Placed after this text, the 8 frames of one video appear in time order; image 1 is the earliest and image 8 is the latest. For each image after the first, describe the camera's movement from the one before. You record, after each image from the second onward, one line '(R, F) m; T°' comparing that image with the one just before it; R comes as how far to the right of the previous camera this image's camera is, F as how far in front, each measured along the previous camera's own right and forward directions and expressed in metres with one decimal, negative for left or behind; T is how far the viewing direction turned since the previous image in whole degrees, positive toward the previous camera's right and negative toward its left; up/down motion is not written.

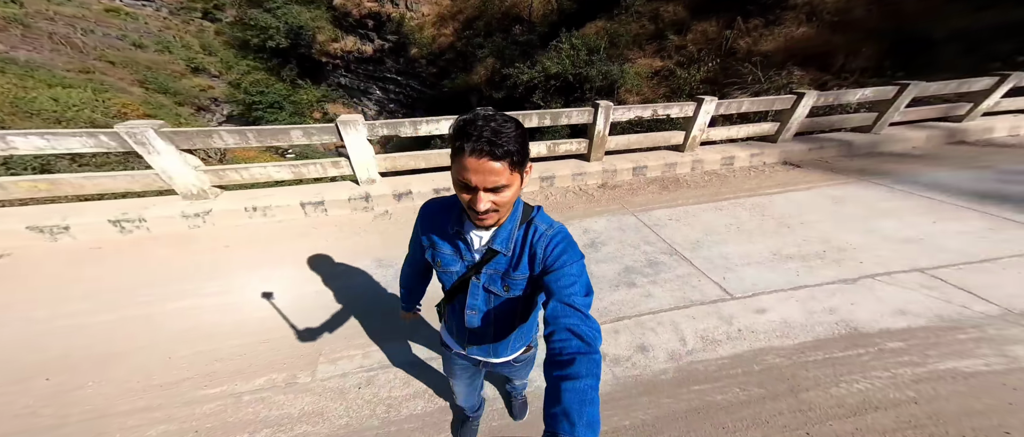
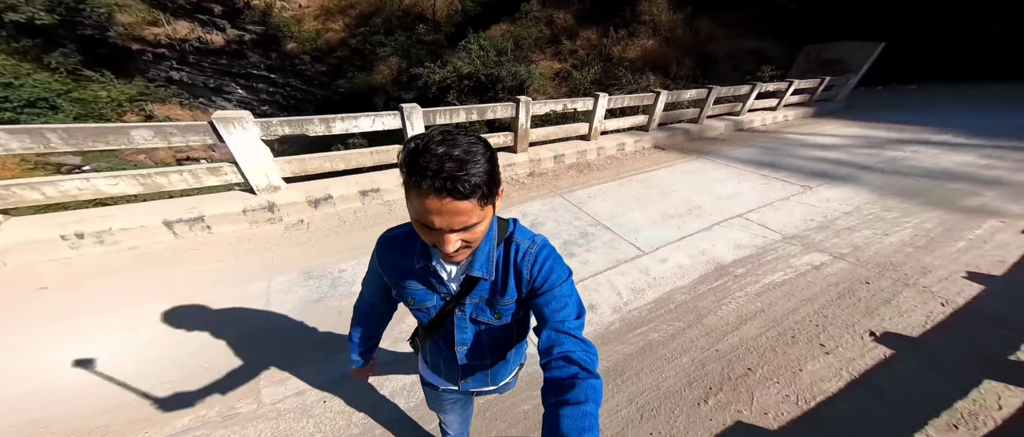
(-0.3, 0.0) m; +18°
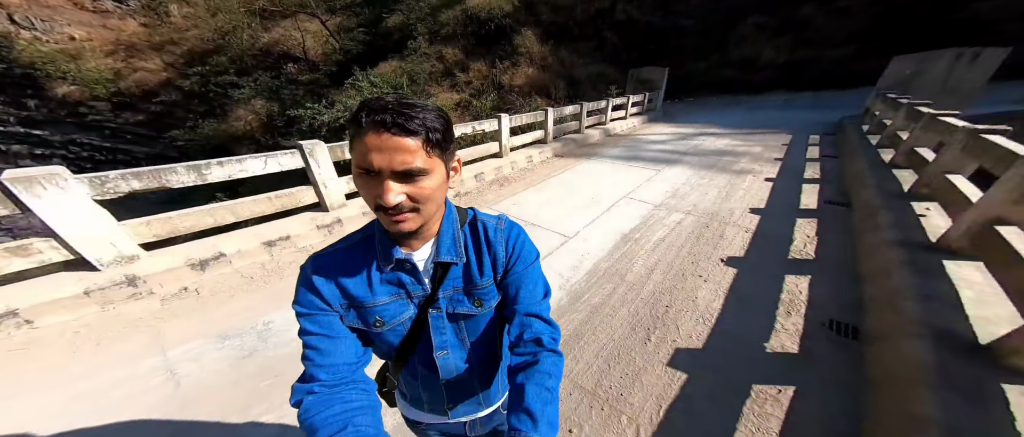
(-0.4, -0.1) m; +20°
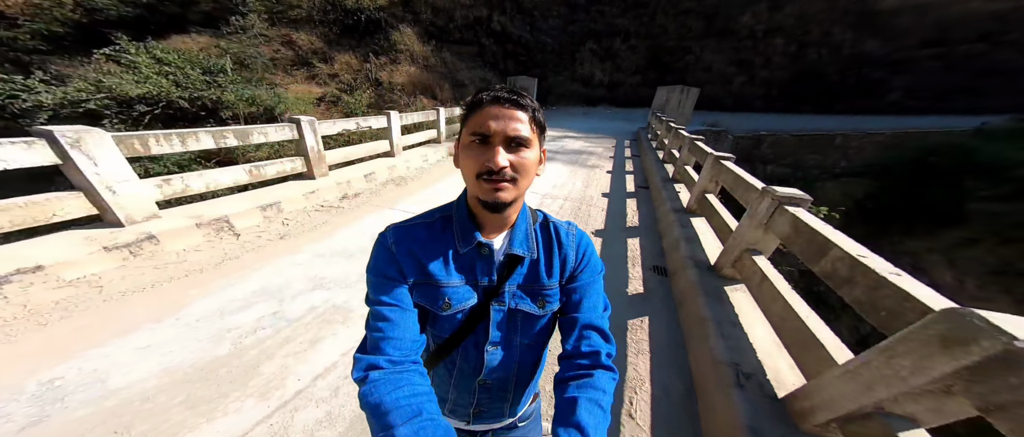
(-0.4, +0.1) m; +26°
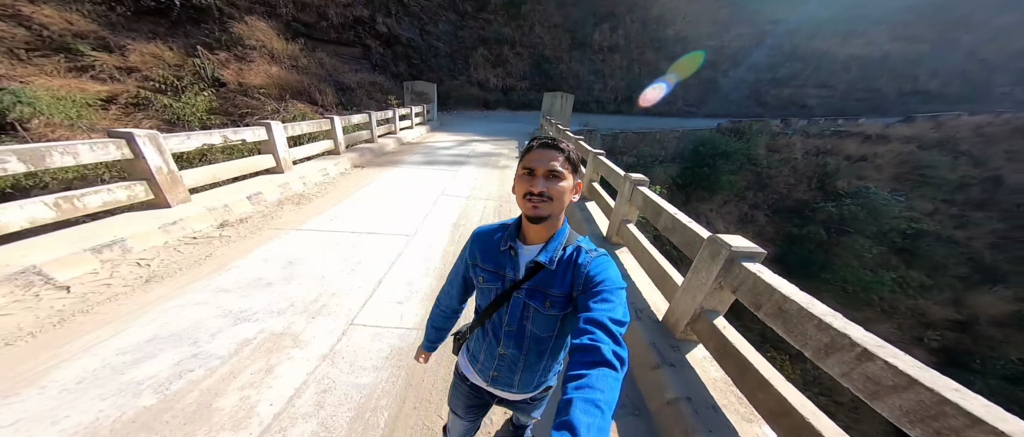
(-0.5, -0.2) m; +21°
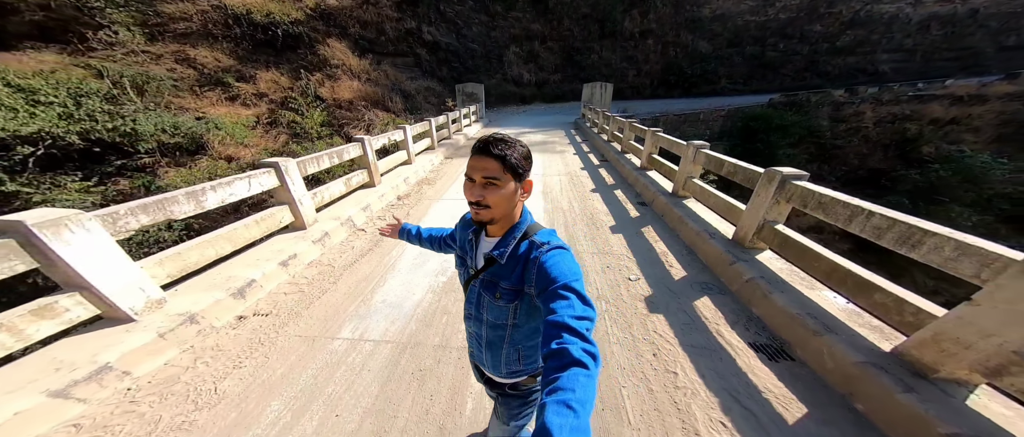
(-0.8, -1.0) m; -6°
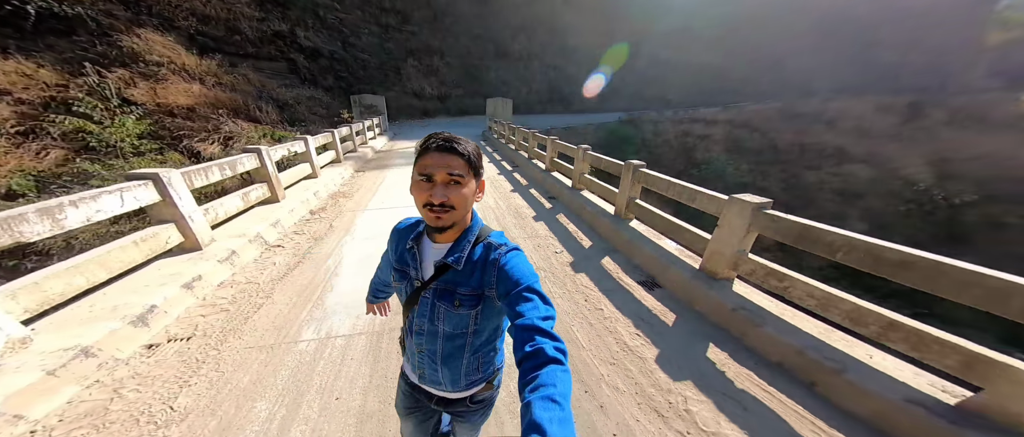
(-0.4, -0.4) m; +20°
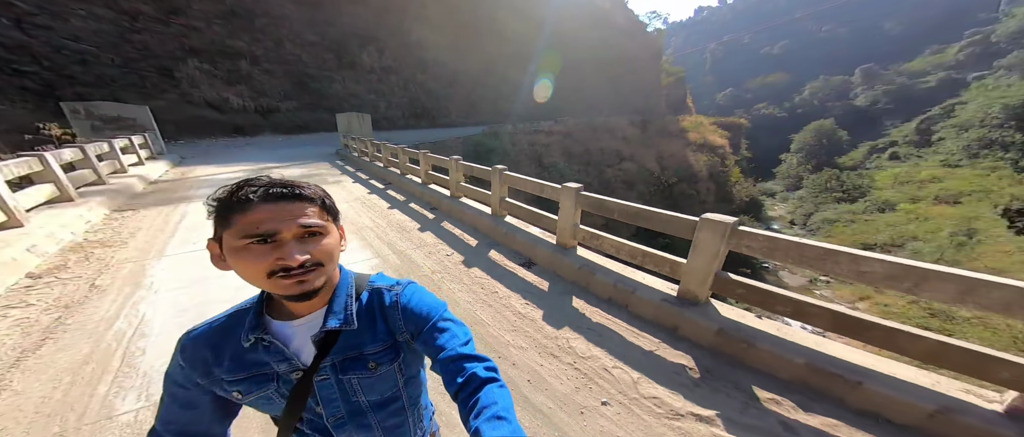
(-0.3, -0.2) m; +28°
